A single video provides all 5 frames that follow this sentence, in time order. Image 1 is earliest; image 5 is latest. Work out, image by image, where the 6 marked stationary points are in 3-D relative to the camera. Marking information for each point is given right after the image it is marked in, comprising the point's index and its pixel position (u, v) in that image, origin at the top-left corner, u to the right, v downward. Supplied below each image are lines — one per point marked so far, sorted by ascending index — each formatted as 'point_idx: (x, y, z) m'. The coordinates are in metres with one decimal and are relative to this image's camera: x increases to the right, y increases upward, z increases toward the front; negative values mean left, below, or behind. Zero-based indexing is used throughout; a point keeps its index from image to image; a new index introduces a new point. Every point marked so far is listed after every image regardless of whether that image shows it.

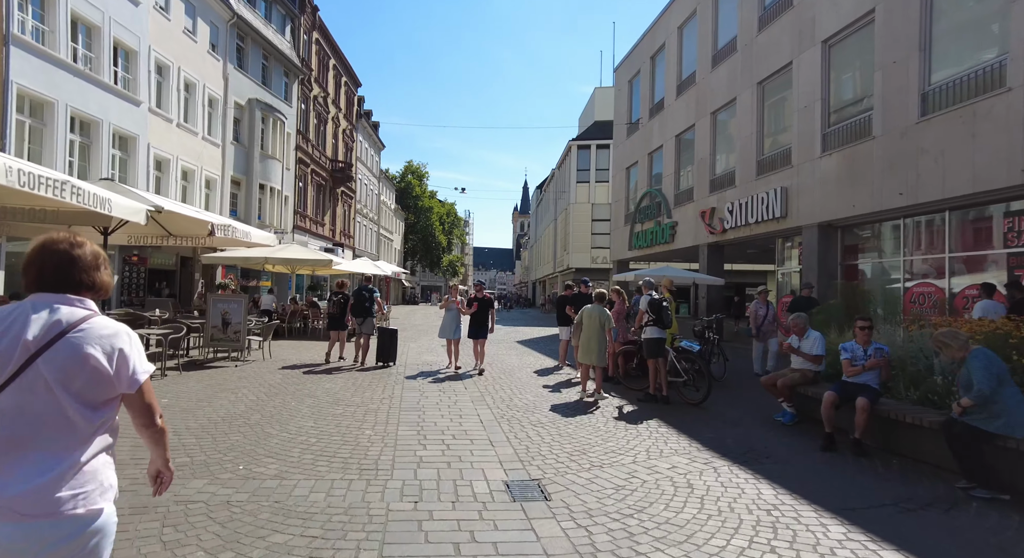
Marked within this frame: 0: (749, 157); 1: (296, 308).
0: (+6.5, +3.3, +16.3) m
1: (-6.6, -0.9, +18.1) m
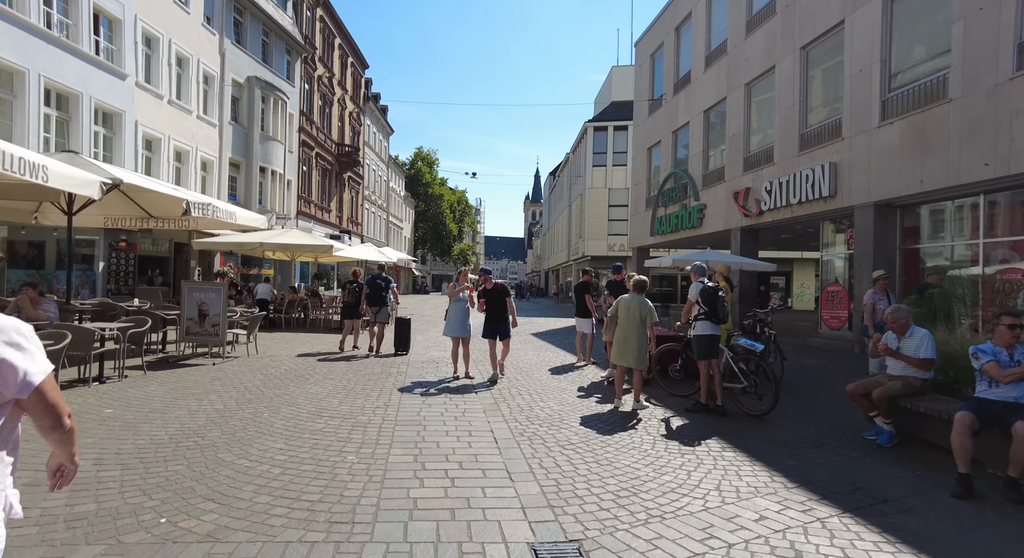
0: (+6.9, +3.7, +14.7) m
1: (-6.1, -0.5, +16.9) m
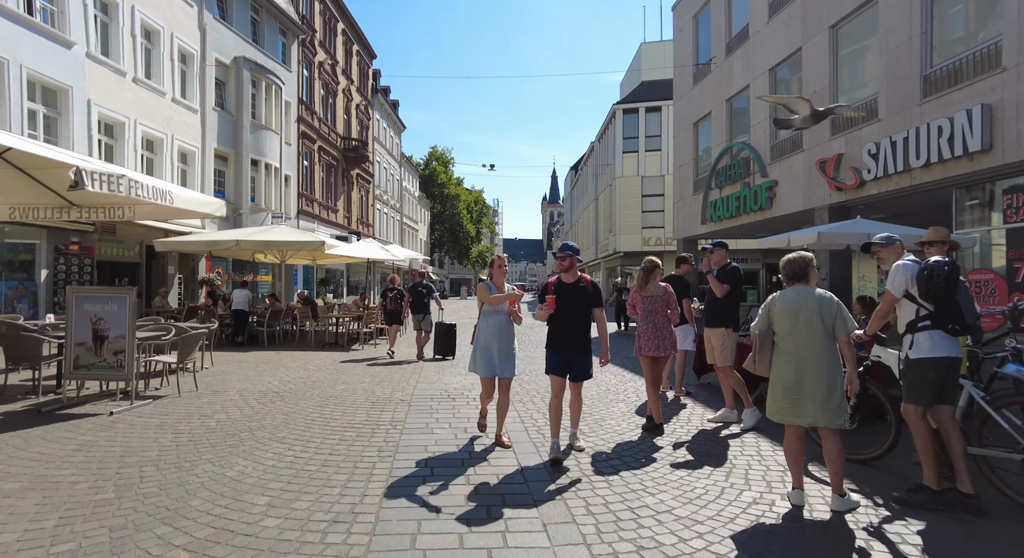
0: (+7.5, +3.9, +11.3) m
1: (-5.4, -0.6, +13.8) m
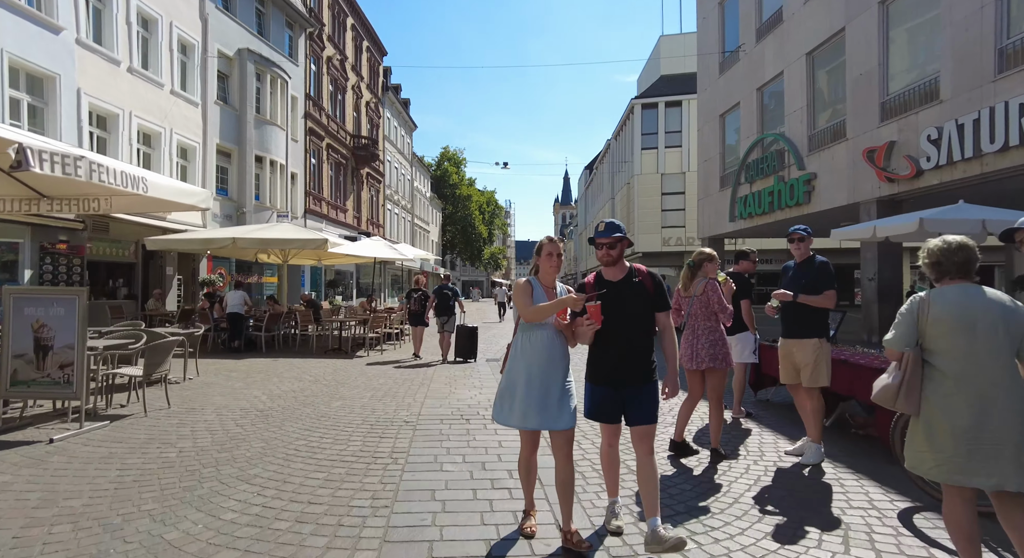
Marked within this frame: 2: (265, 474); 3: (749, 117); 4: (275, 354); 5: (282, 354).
0: (+7.8, +3.9, +10.1) m
1: (-5.0, -0.6, +12.8) m
2: (-1.7, -1.3, +4.1) m
3: (+7.4, +5.1, +18.7) m
4: (-4.8, -1.5, +12.0) m
5: (-4.7, -1.5, +12.1) m
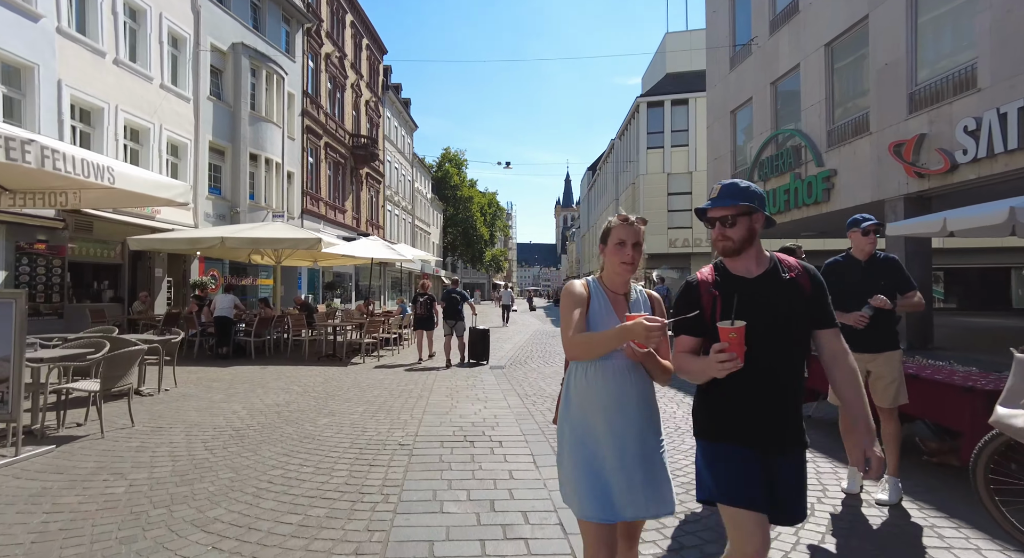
0: (+7.9, +3.9, +9.4) m
1: (-4.9, -0.7, +12.1) m
2: (-1.6, -1.3, +3.3) m
3: (+7.5, +5.0, +17.9) m
4: (-4.7, -1.5, +11.3) m
5: (-4.6, -1.6, +11.3) m
